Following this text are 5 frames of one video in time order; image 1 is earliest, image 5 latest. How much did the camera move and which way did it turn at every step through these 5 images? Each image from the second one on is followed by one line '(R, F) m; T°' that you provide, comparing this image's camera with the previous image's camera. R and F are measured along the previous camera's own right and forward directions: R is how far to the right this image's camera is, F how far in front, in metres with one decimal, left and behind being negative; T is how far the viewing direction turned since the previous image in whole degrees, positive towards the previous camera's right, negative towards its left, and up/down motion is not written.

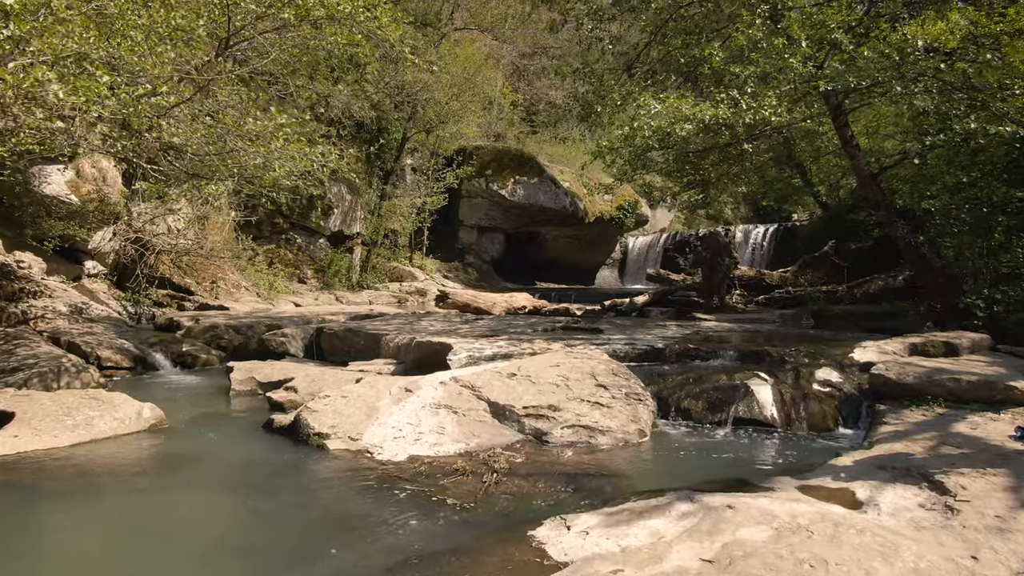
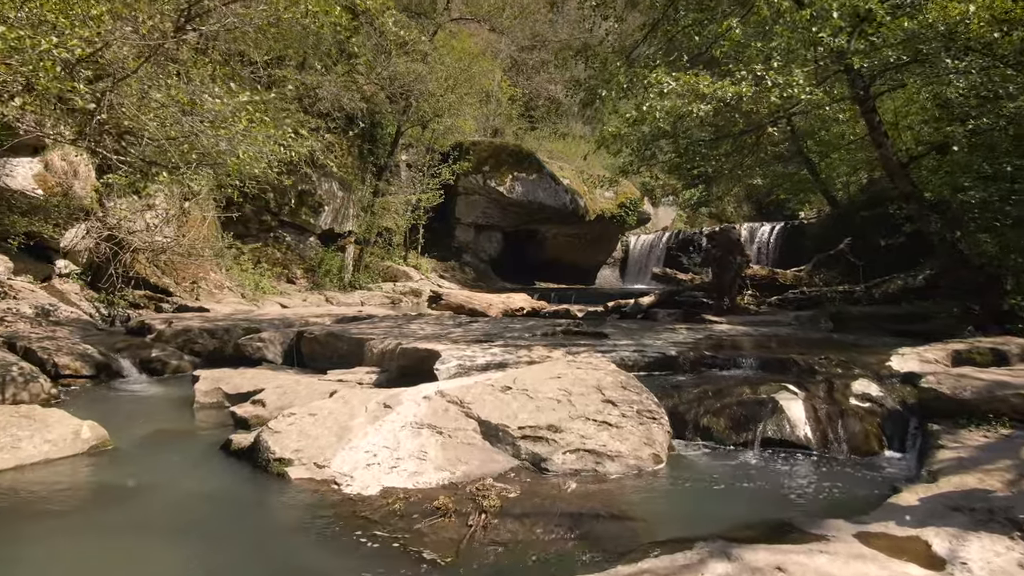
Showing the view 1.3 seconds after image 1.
(0.0, +0.7) m; 0°
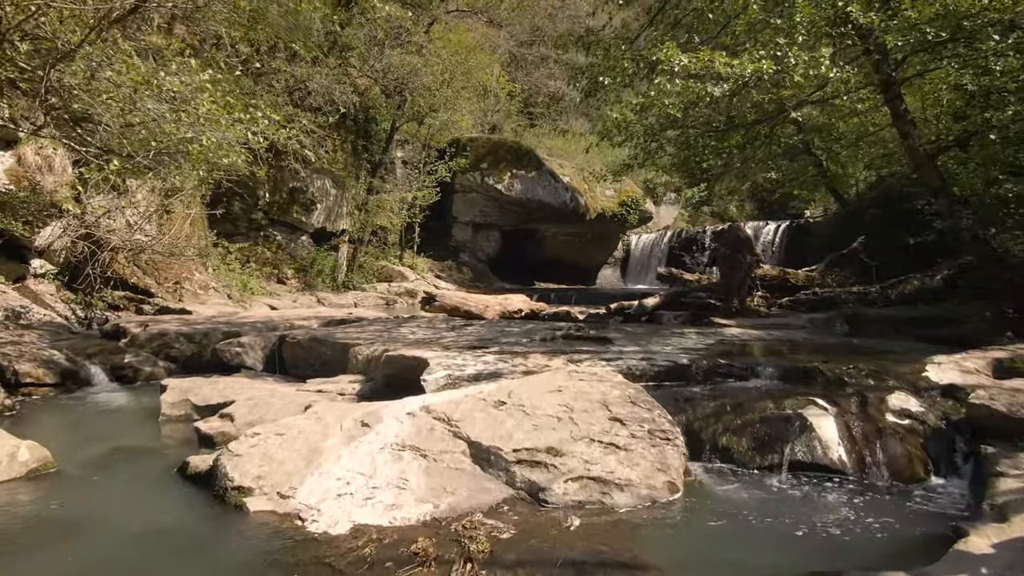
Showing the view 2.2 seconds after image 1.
(0.0, +0.6) m; 0°
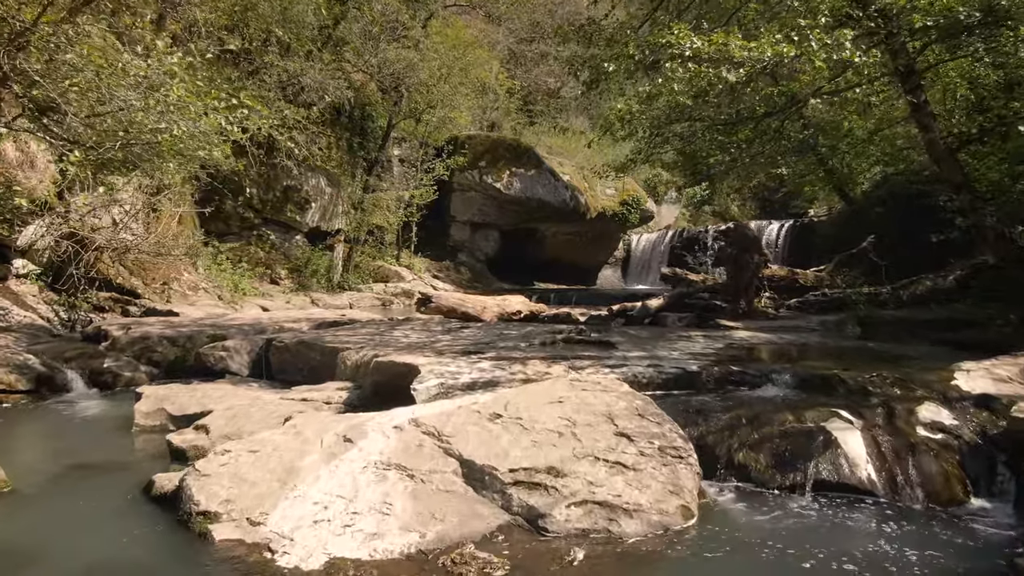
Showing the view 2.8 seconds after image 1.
(0.0, +0.4) m; 0°
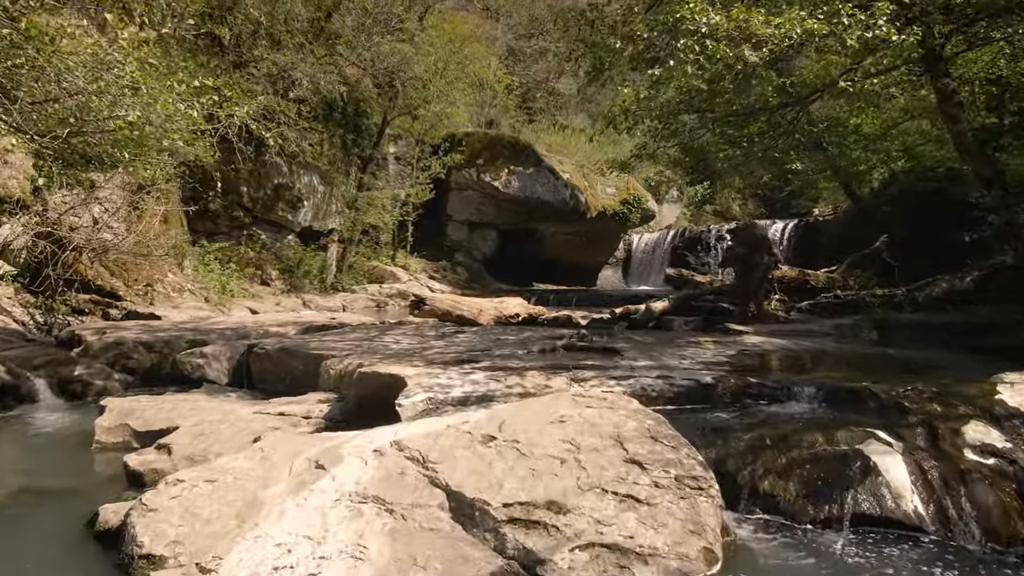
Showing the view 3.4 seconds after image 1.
(0.0, +0.5) m; 0°
